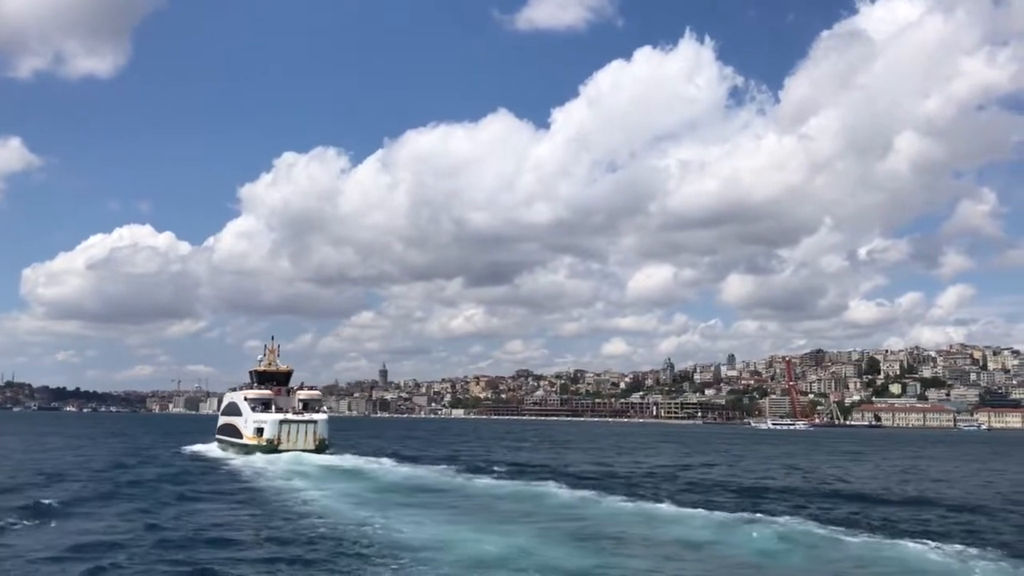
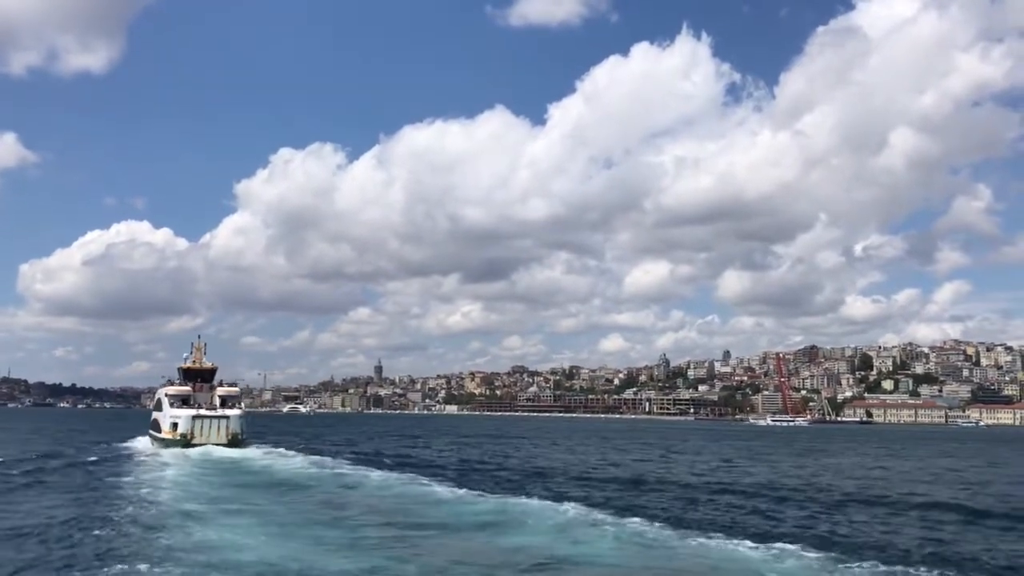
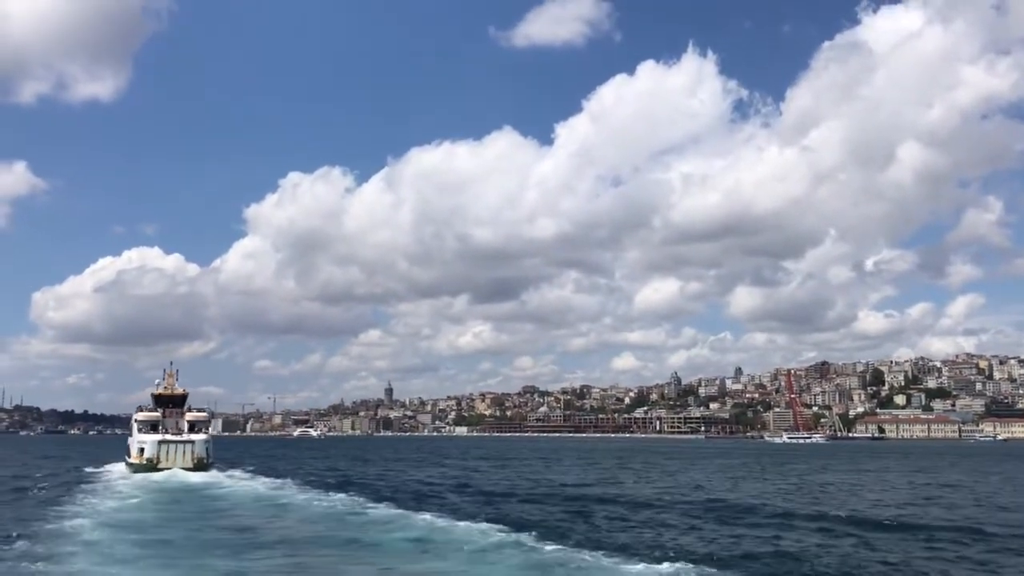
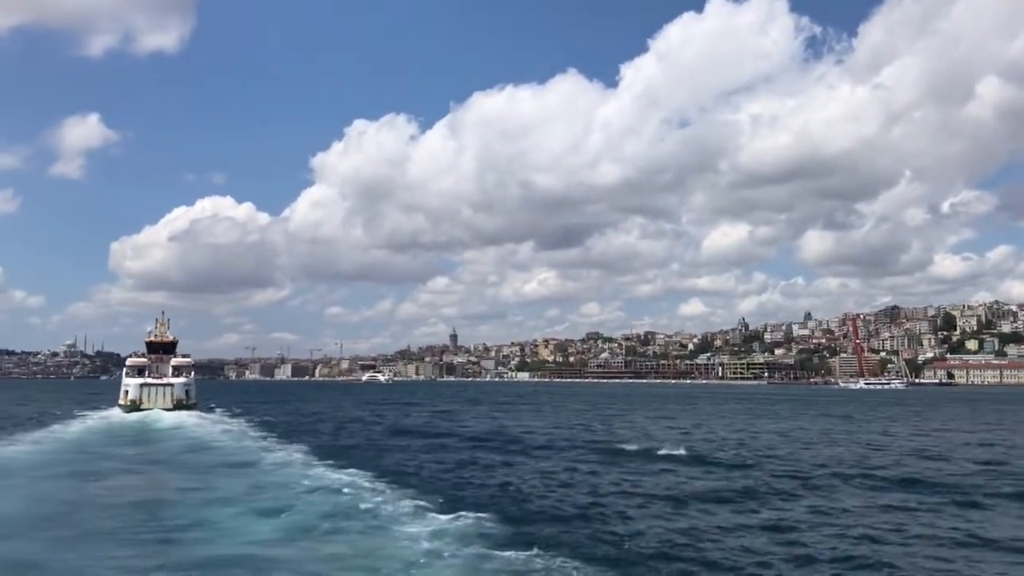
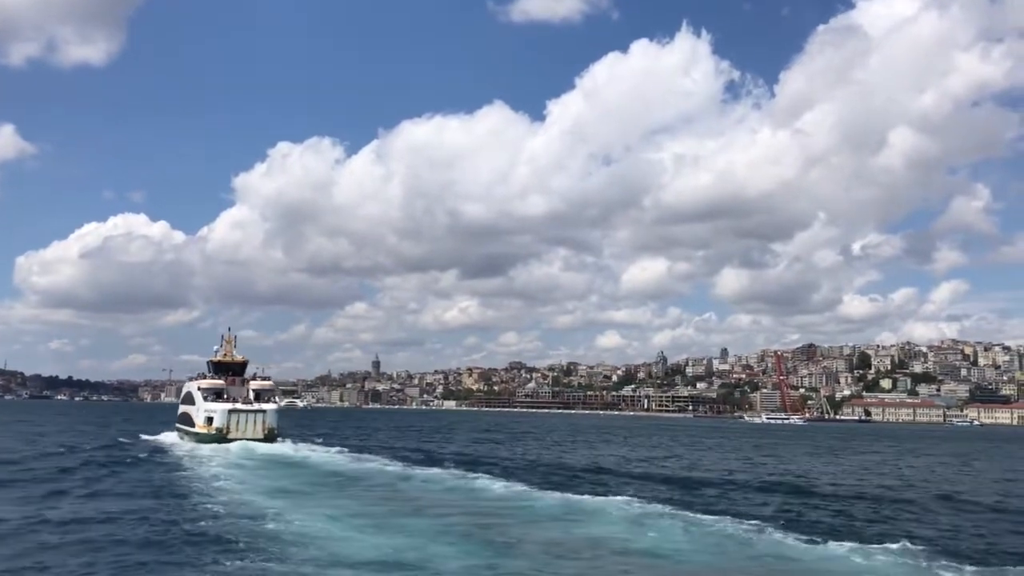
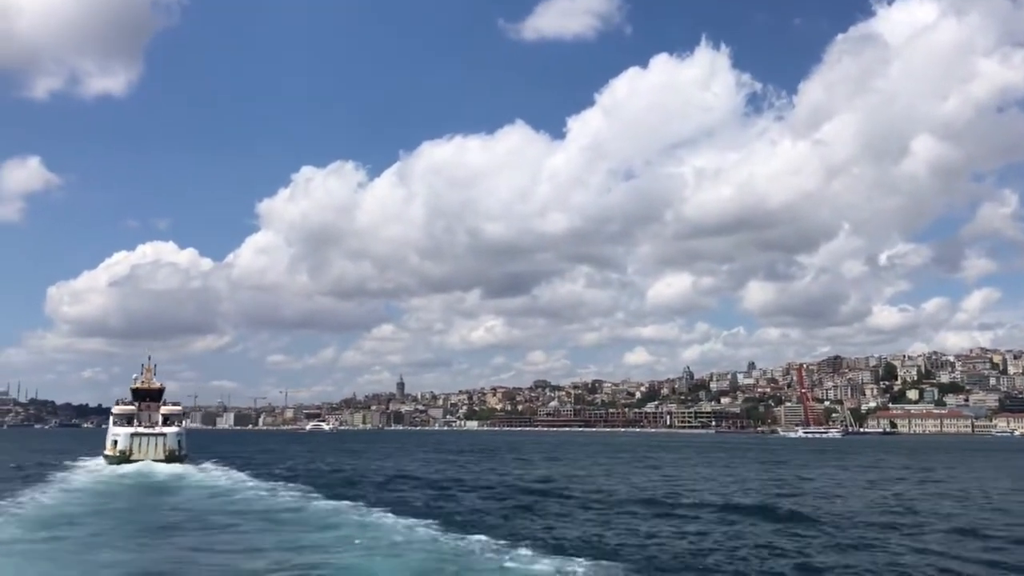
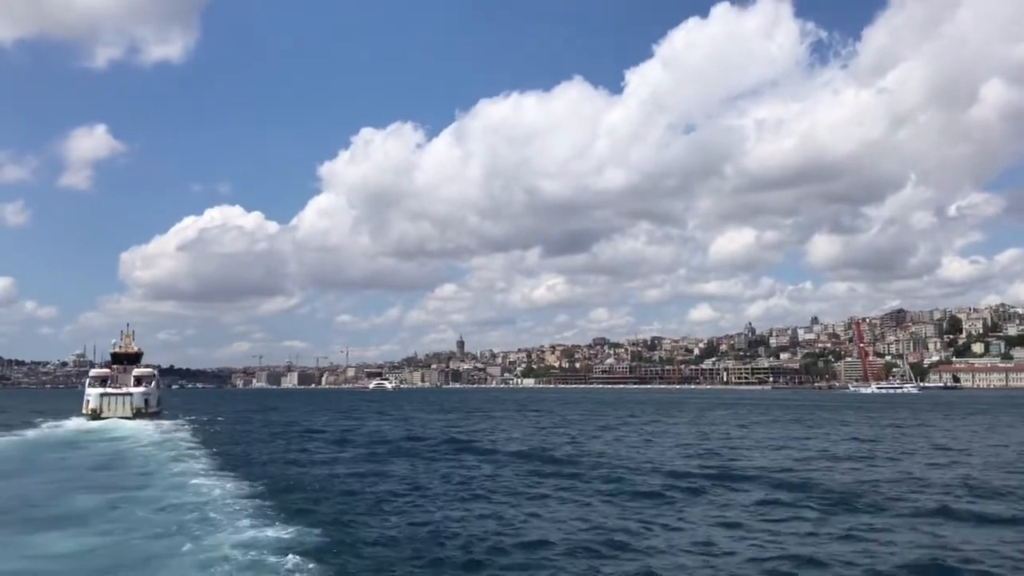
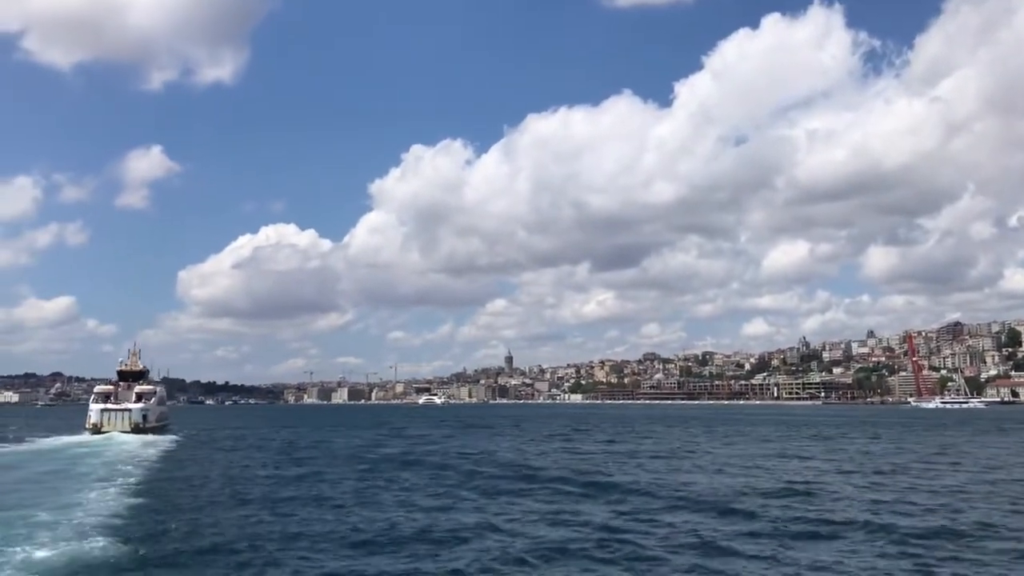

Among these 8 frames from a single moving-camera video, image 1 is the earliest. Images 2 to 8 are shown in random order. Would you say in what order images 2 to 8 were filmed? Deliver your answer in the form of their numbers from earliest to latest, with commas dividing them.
5, 2, 3, 6, 4, 7, 8
